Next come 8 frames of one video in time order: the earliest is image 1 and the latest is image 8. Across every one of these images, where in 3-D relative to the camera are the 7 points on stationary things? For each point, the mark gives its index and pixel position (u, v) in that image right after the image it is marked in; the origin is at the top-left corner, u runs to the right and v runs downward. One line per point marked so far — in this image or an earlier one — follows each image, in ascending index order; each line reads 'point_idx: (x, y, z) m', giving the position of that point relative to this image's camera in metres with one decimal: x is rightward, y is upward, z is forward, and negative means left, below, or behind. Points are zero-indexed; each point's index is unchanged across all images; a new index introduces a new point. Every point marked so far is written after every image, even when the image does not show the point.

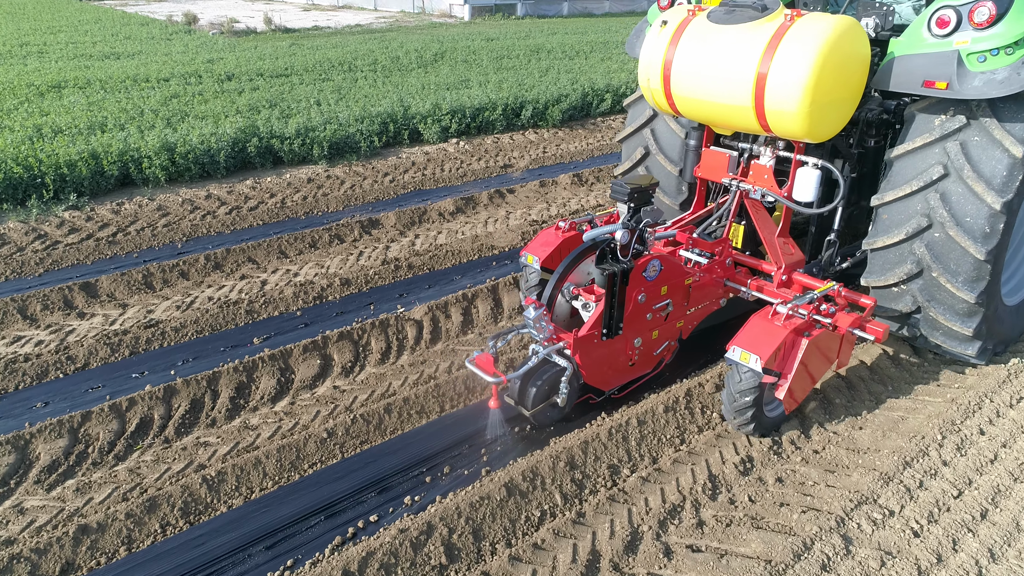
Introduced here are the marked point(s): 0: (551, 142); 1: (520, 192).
0: (+0.5, +2.0, +9.7) m
1: (+0.1, +1.0, +7.7) m
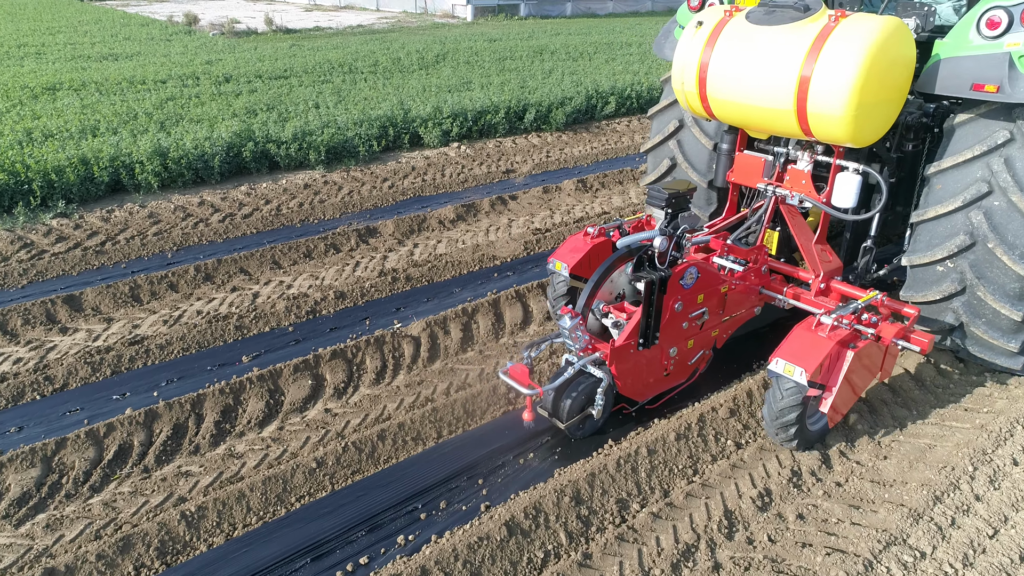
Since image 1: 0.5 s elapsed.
0: (+0.6, +1.9, +9.5) m
1: (+0.1, +0.9, +7.4) m
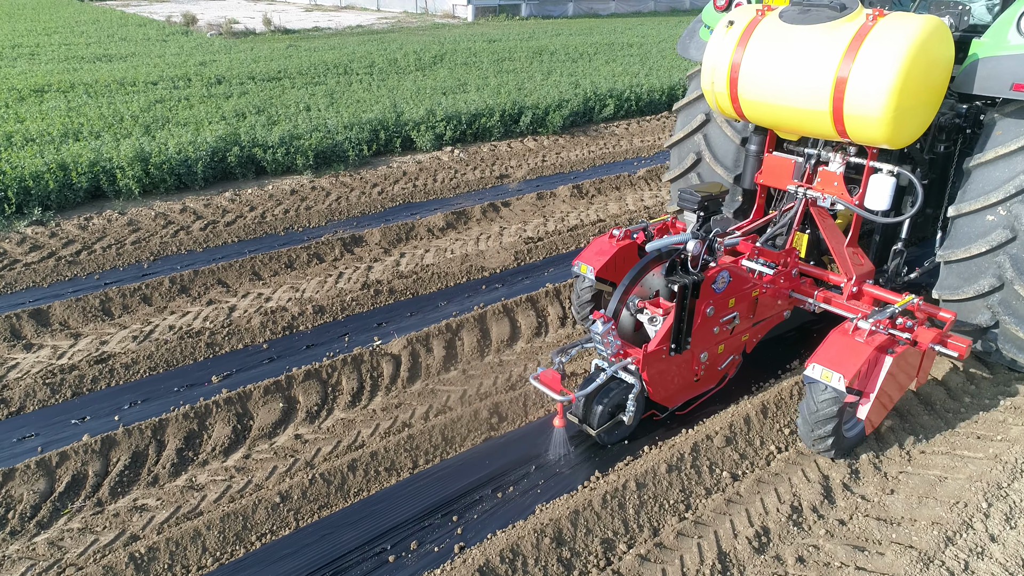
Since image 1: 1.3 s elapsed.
0: (+0.5, +1.8, +9.2) m
1: (0.0, +0.8, +7.2) m
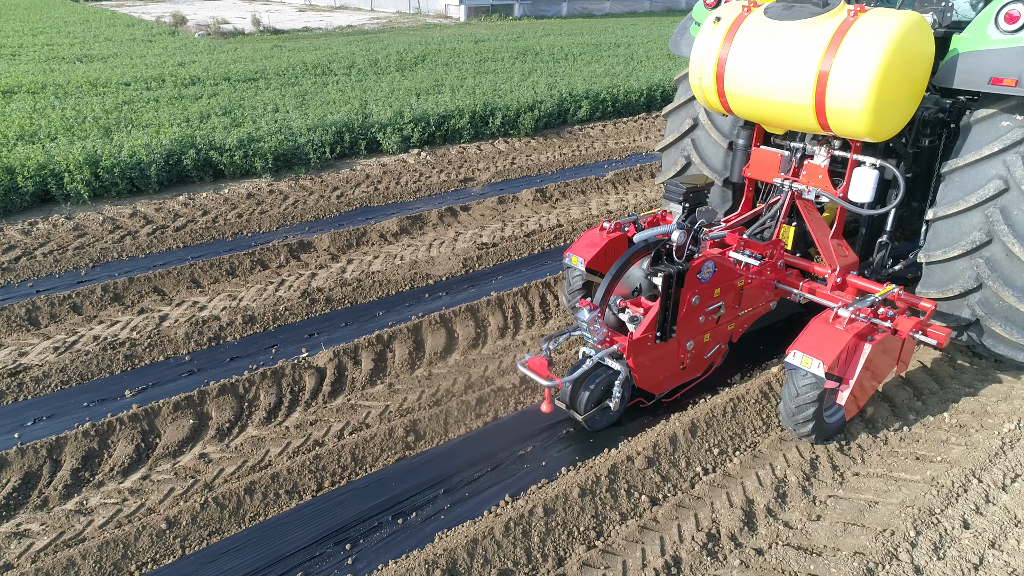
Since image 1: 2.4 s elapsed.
0: (+0.1, +1.7, +9.0) m
1: (-0.4, +0.8, +7.0) m
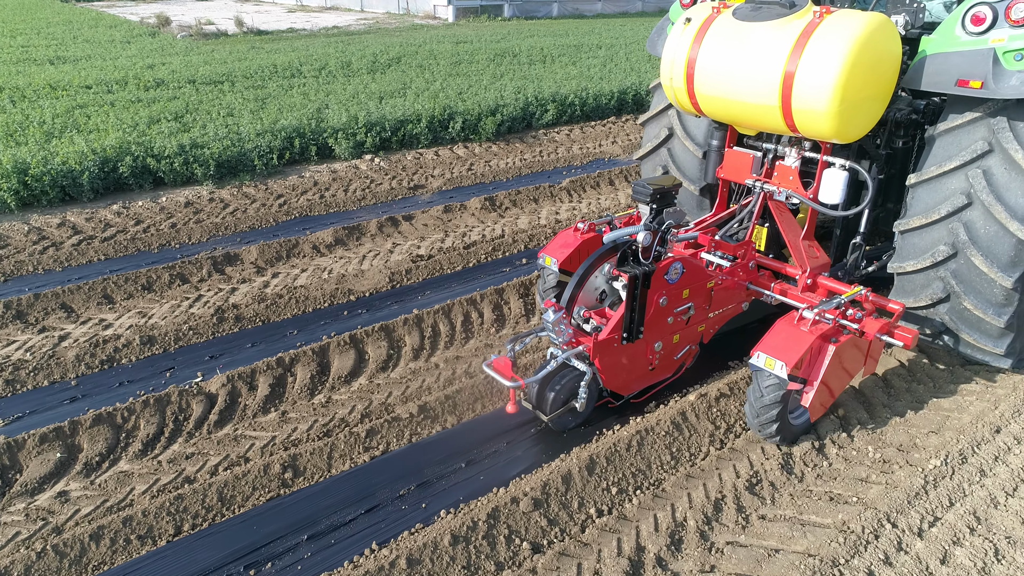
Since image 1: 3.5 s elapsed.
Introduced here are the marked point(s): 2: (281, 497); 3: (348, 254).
0: (-0.4, +1.6, +8.8) m
1: (-0.9, +0.7, +6.8) m
2: (-1.0, -0.9, +3.3) m
3: (-1.4, +0.3, +6.0) m
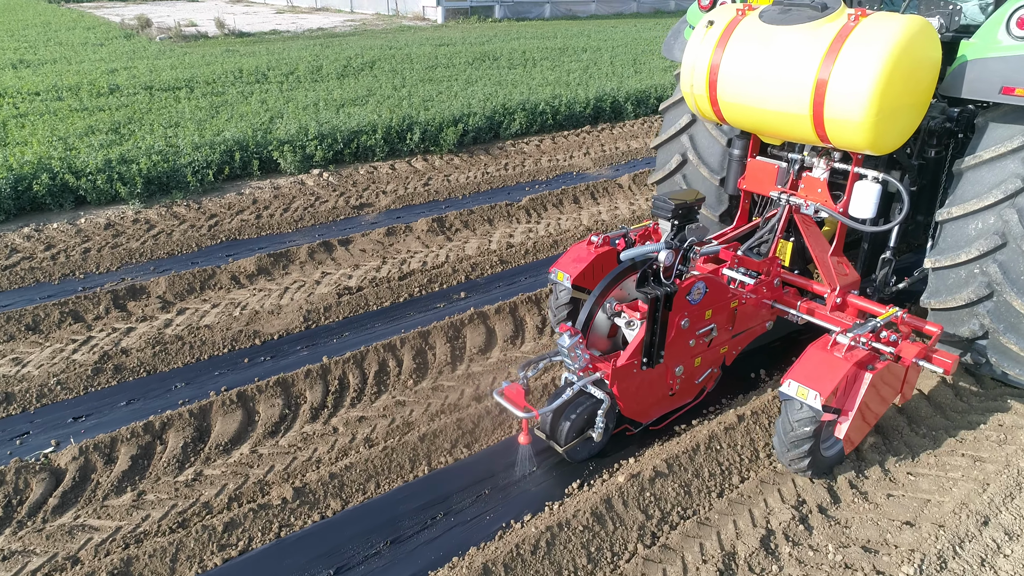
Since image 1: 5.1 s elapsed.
0: (-0.8, +1.3, +8.2) m
1: (-1.3, +0.4, +6.2) m
2: (-1.5, -1.2, +2.7) m
3: (-1.8, 0.0, +5.4) m
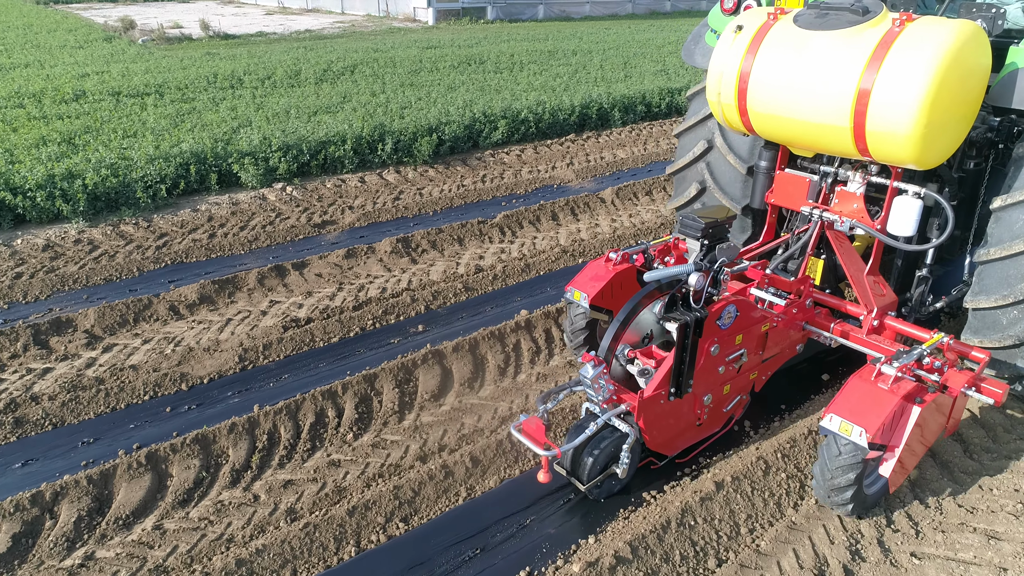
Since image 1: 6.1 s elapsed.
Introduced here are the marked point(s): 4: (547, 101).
0: (-1.1, +1.1, +7.7) m
1: (-1.6, +0.2, +5.7) m
2: (-1.7, -1.4, +2.2) m
3: (-2.1, -0.2, +5.0) m
4: (+0.5, +2.6, +10.0) m
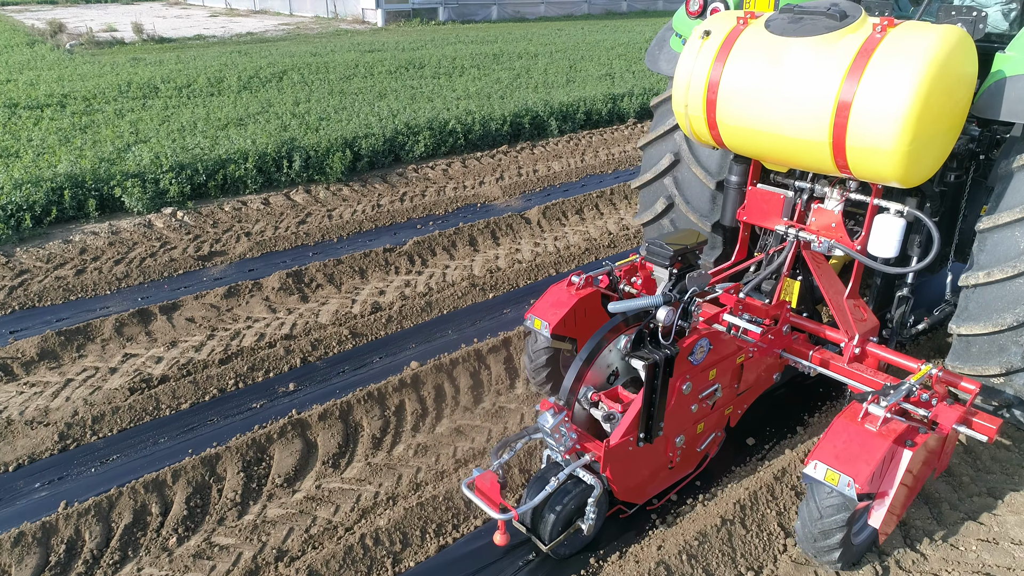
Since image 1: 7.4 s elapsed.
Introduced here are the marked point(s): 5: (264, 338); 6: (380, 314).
0: (-1.9, +0.8, +7.0) m
1: (-2.3, -0.1, +5.0) m
2: (-2.3, -1.7, +1.5) m
3: (-2.7, -0.5, +4.2) m
4: (-0.4, +2.3, +9.4) m
5: (-1.7, -0.4, +4.6) m
6: (-0.9, -0.2, +4.9) m
